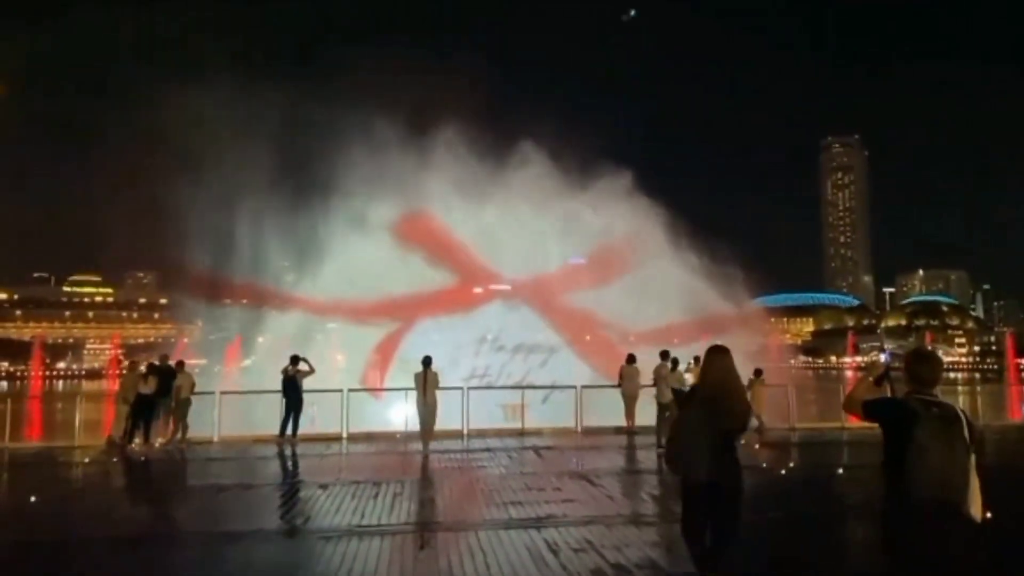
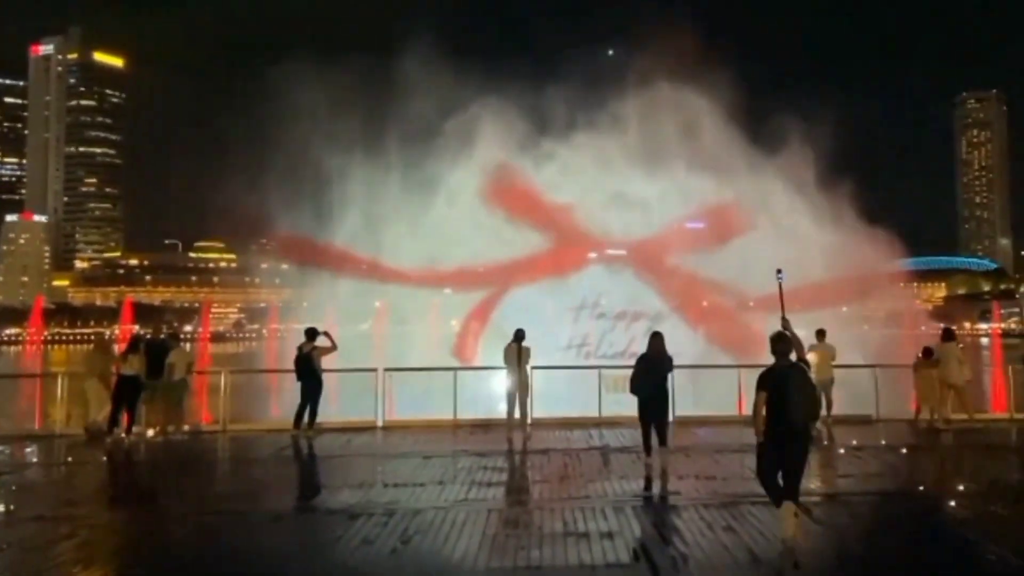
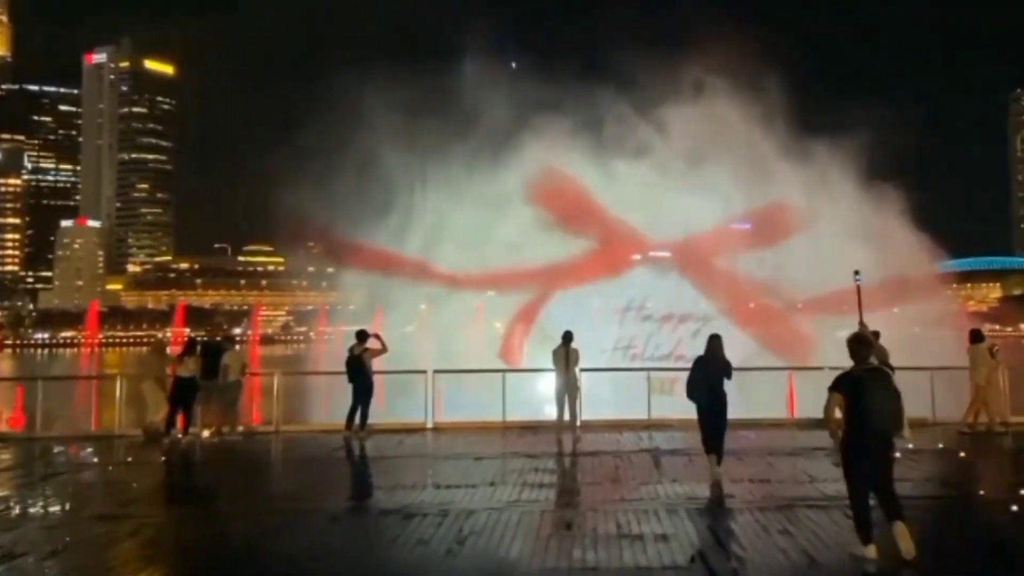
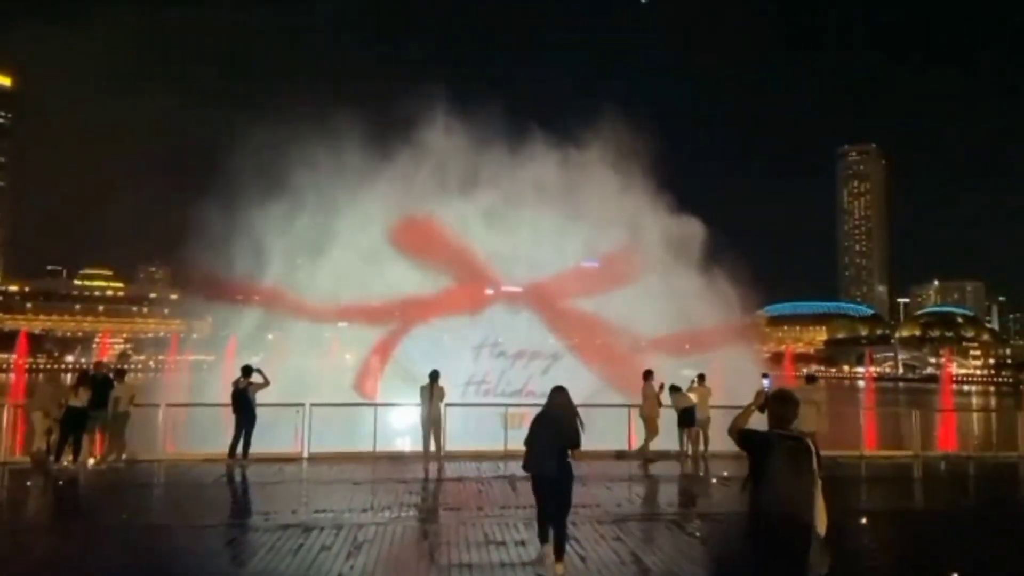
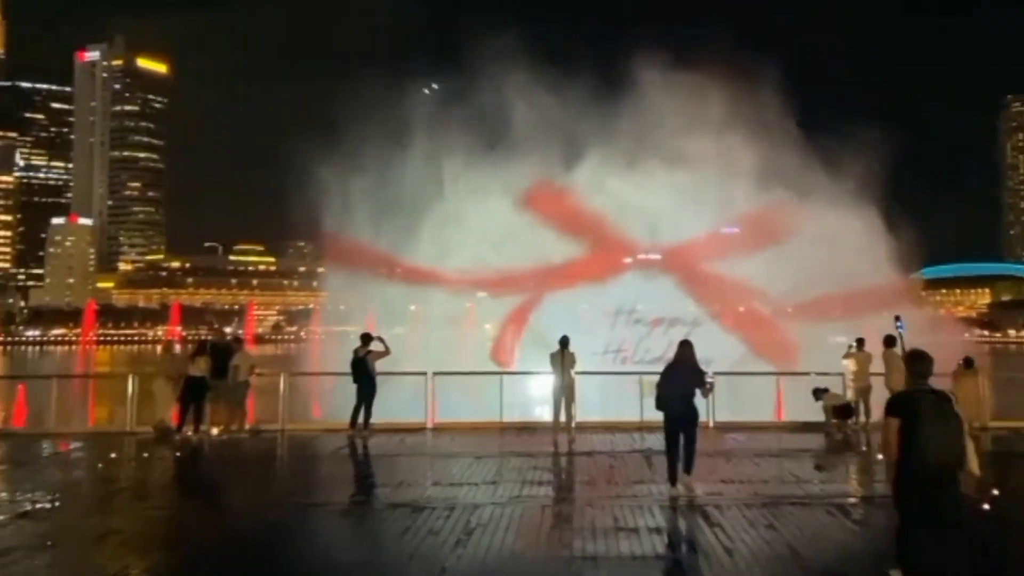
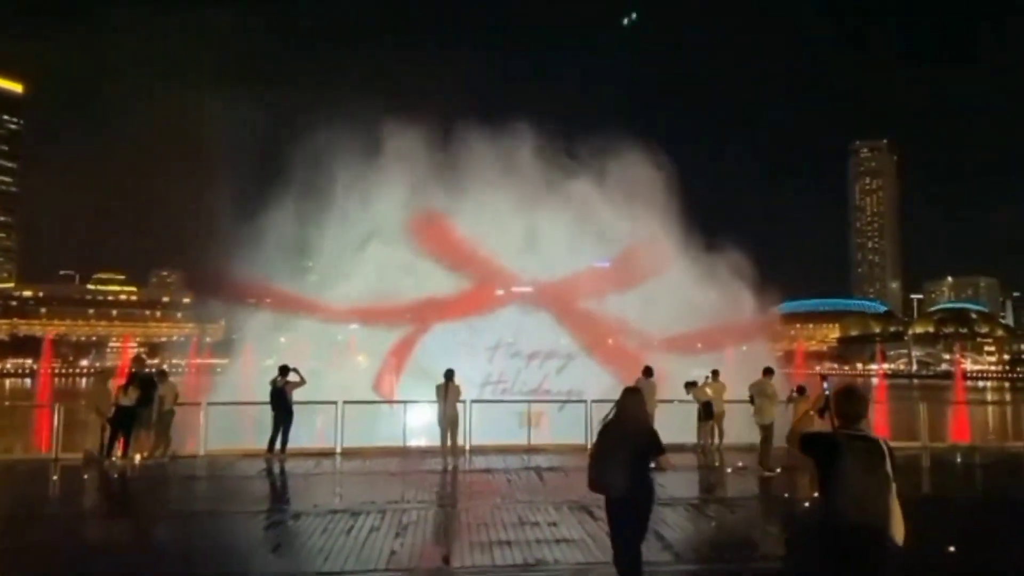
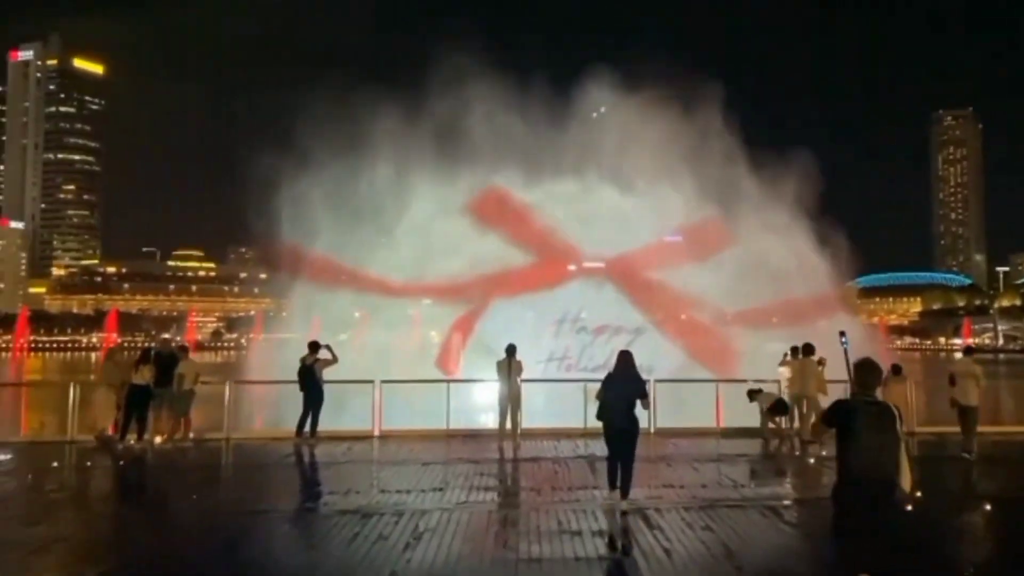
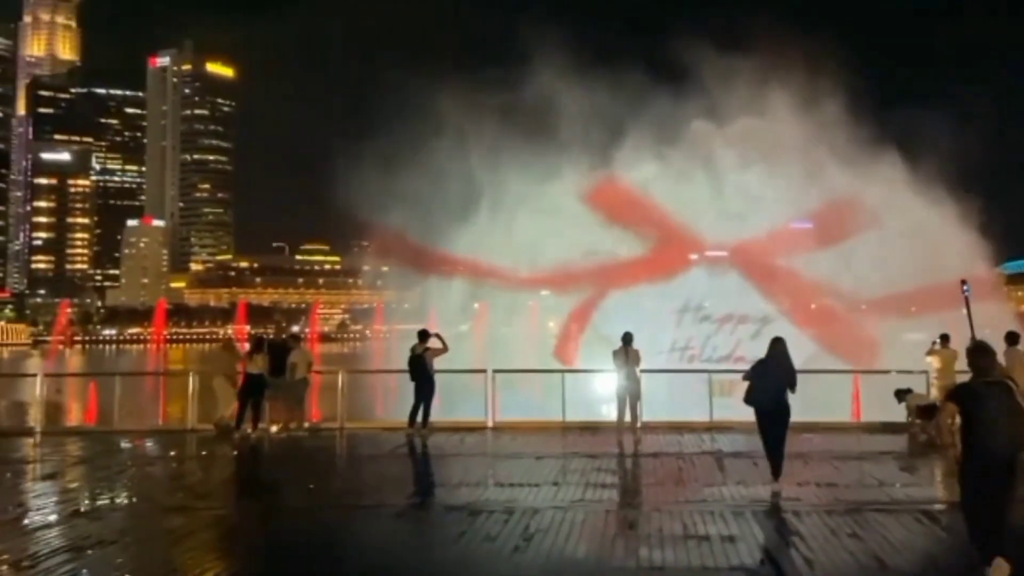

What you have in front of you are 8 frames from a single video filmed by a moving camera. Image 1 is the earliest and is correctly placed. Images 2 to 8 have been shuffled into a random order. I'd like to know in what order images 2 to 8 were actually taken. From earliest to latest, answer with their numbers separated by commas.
6, 4, 7, 5, 8, 3, 2
